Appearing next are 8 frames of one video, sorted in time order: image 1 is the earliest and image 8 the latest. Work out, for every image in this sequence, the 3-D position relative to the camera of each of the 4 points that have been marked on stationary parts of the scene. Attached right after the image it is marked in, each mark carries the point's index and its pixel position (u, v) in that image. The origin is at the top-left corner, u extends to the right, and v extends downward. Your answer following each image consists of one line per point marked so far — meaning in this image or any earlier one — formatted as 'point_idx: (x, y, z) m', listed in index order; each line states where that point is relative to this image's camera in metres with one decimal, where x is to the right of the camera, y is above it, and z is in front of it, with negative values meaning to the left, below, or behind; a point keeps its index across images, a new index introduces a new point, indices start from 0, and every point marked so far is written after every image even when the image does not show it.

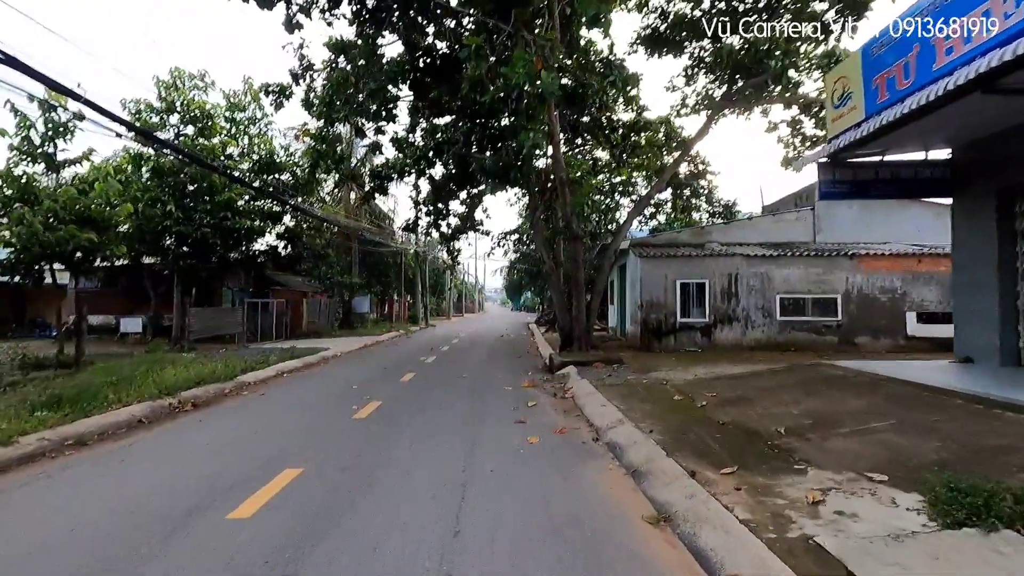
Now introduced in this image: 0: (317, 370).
0: (-5.1, -2.2, +14.0) m
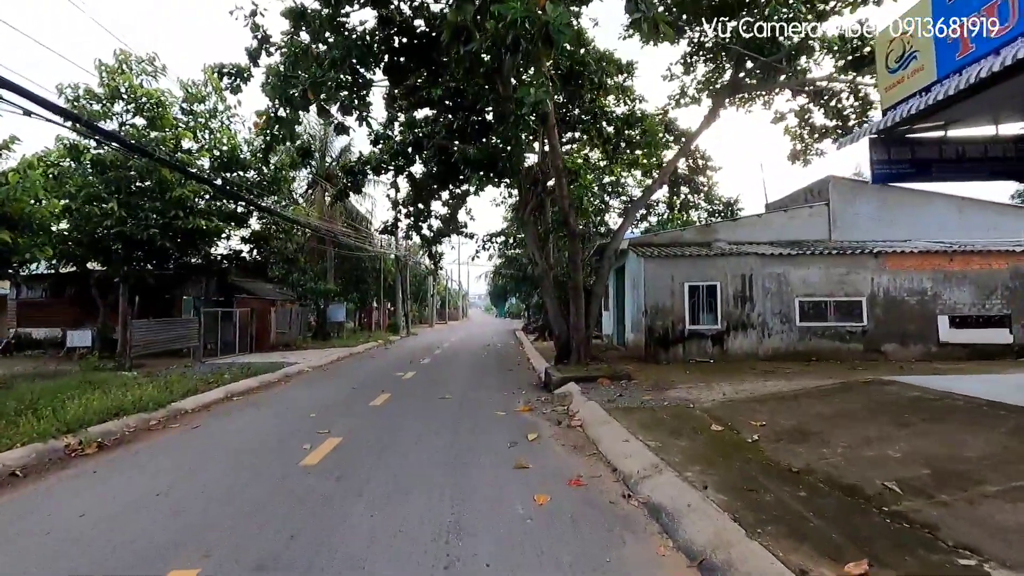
0: (-5.3, -2.3, +12.0) m
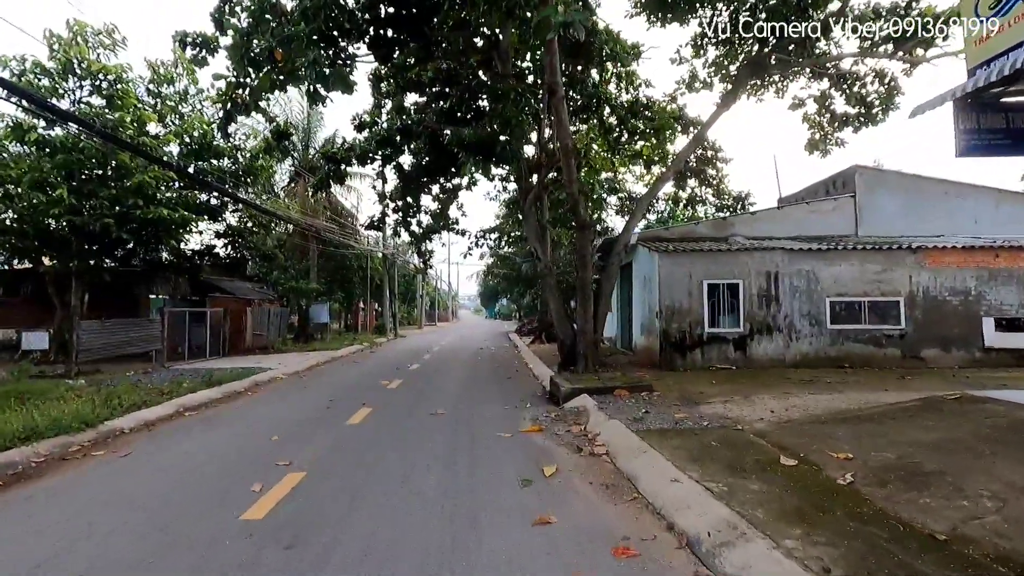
0: (-5.3, -2.2, +10.4) m
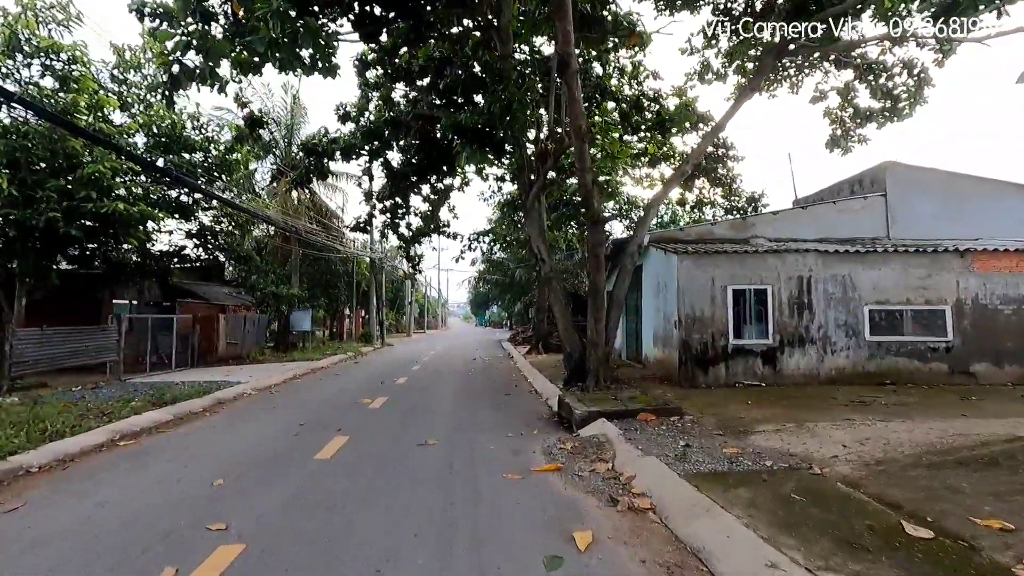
0: (-5.2, -2.3, +8.7) m
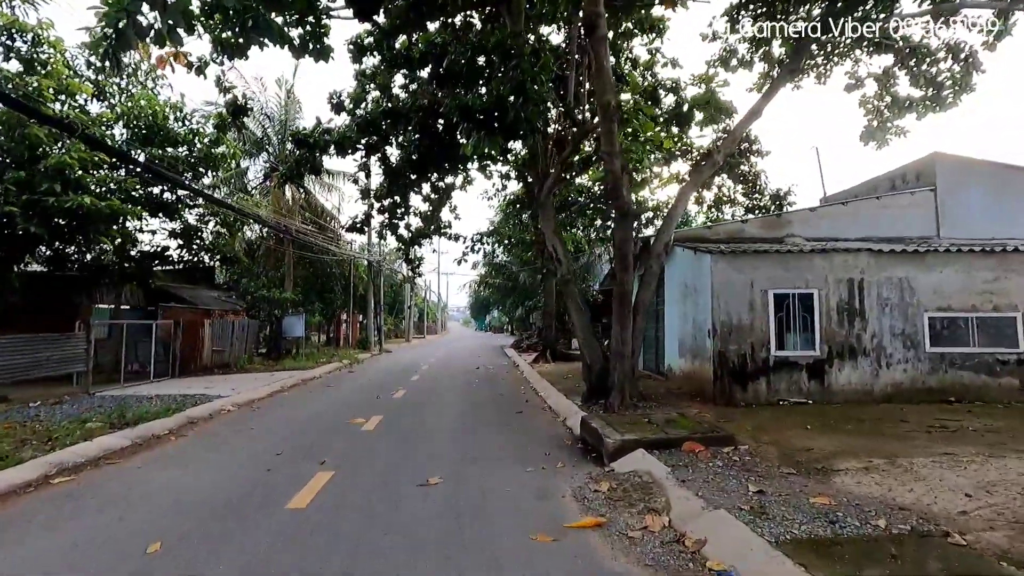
0: (-5.0, -2.3, +7.3) m
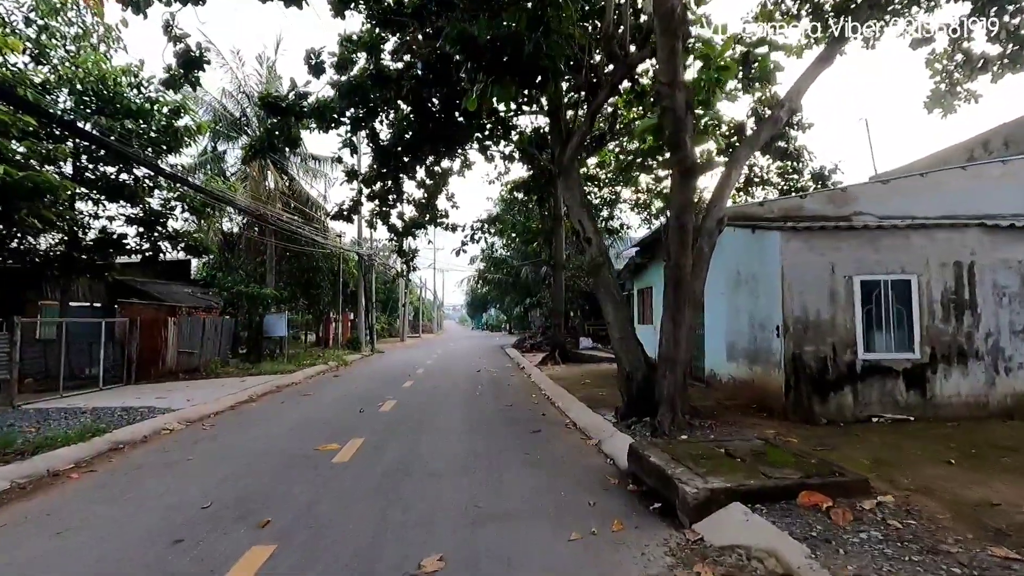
0: (-4.7, -2.1, +5.1) m
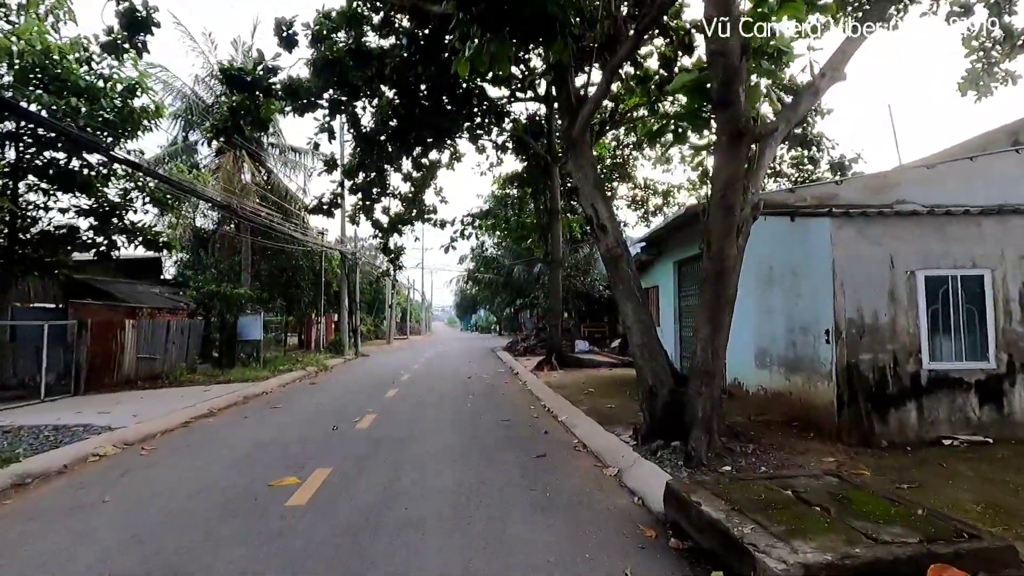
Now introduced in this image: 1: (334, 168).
0: (-4.7, -2.1, +3.6) m
1: (-5.8, +4.0, +17.3) m
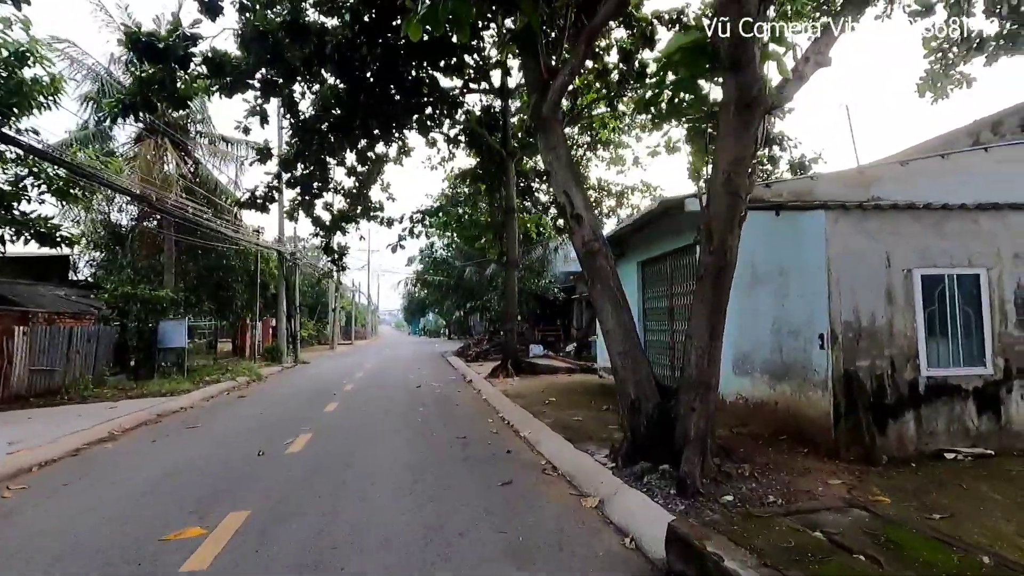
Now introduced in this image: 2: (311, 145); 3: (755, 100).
0: (-4.8, -2.1, +2.2) m
1: (-7.2, +3.9, +15.7) m
2: (-5.0, +3.8, +13.2) m
3: (+1.8, +1.5, +4.3) m
